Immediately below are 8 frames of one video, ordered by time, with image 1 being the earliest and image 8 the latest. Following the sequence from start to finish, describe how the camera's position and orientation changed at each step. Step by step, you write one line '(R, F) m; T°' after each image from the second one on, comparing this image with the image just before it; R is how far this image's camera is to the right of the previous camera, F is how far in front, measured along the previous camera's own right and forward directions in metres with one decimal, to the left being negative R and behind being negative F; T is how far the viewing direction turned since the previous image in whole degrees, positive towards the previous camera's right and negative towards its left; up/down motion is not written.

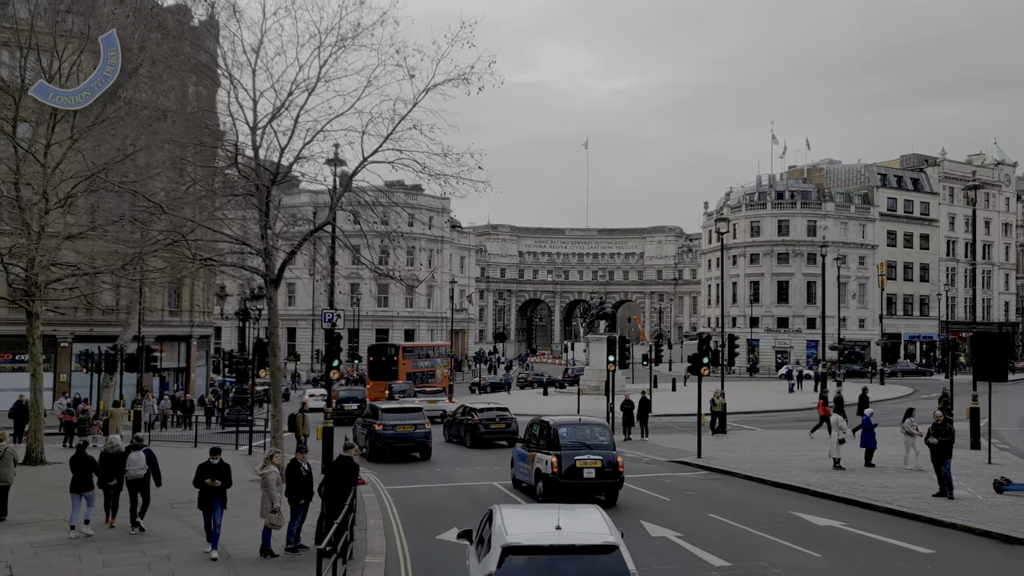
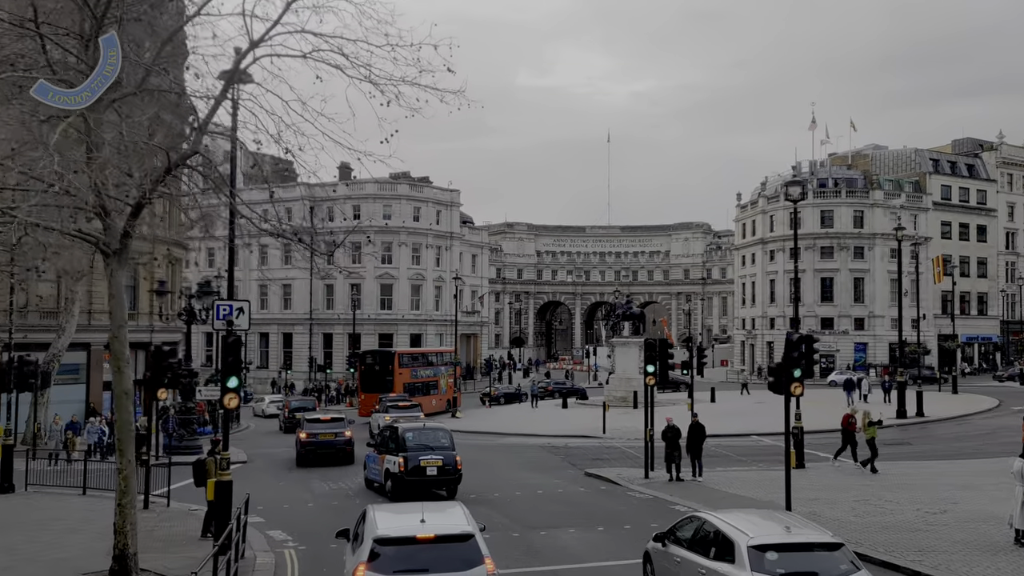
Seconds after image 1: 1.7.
(+0.4, +7.8) m; -1°
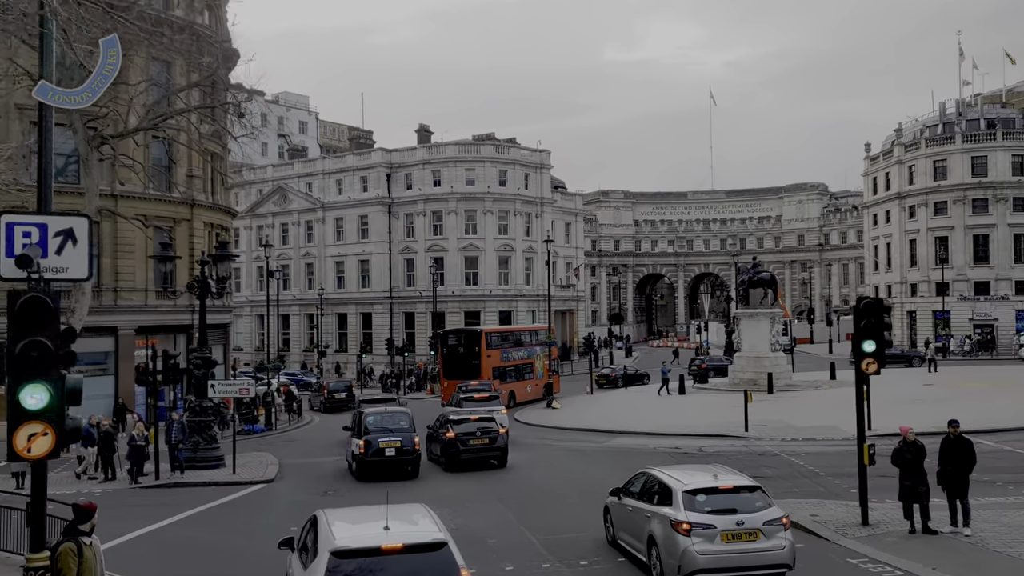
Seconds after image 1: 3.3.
(-0.5, +8.3) m; -6°
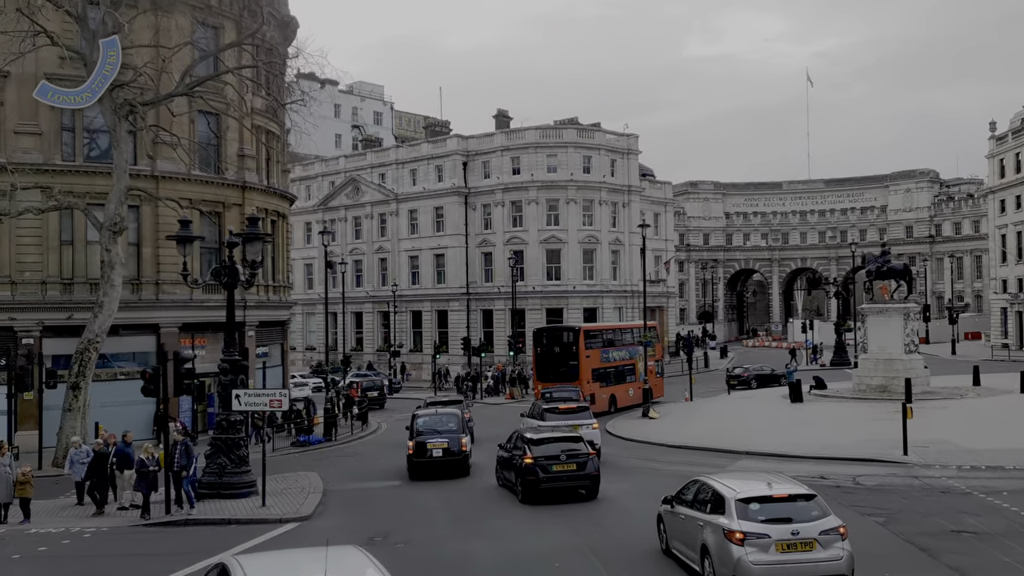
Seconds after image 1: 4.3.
(-0.4, +5.1) m; -5°
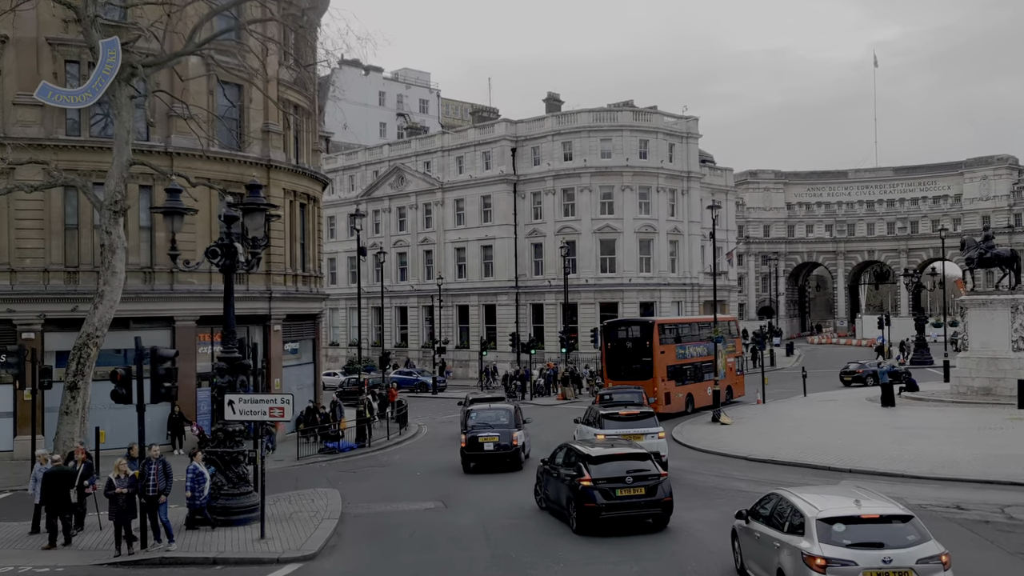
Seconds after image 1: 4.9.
(-0.1, +3.7) m; -3°
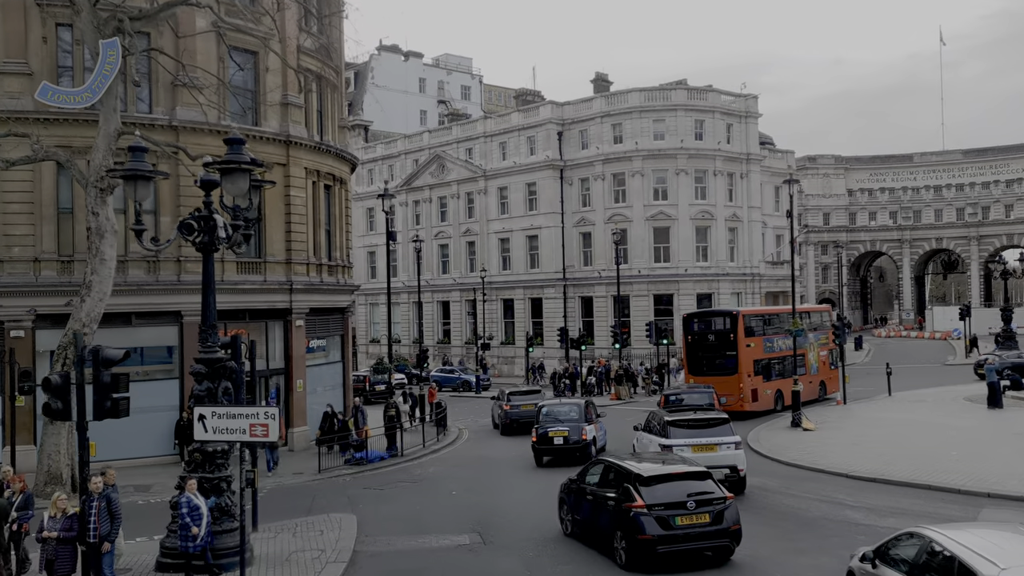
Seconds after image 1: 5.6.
(-0.1, +3.6) m; -3°
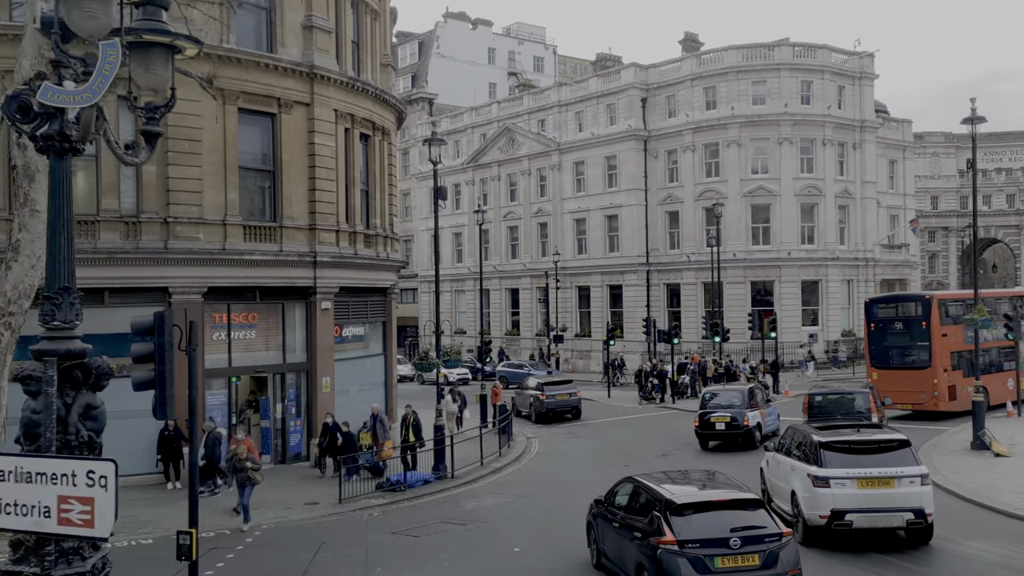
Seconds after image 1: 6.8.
(-0.3, +6.4) m; -4°
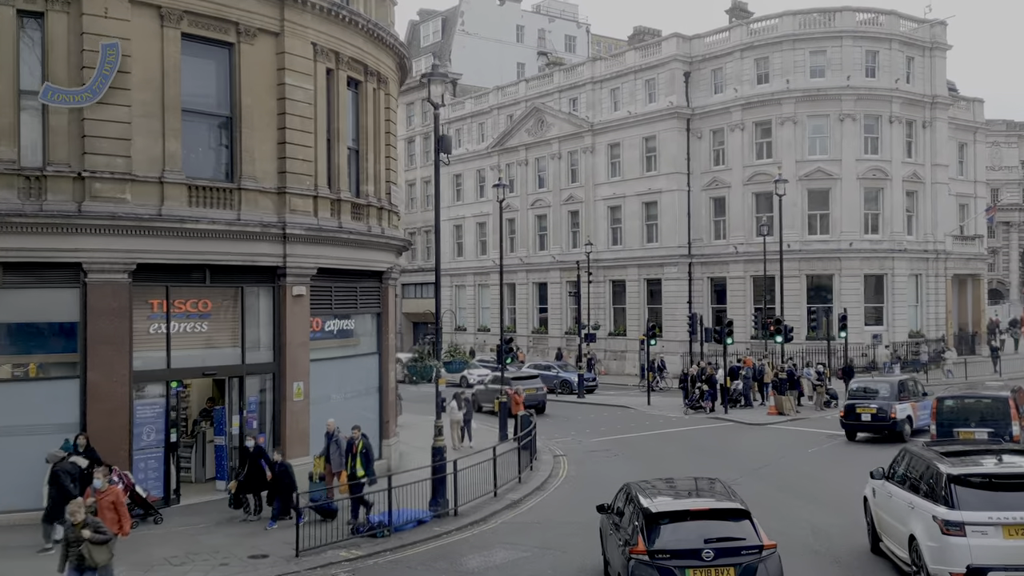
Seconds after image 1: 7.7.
(+0.1, +4.9) m; -2°
